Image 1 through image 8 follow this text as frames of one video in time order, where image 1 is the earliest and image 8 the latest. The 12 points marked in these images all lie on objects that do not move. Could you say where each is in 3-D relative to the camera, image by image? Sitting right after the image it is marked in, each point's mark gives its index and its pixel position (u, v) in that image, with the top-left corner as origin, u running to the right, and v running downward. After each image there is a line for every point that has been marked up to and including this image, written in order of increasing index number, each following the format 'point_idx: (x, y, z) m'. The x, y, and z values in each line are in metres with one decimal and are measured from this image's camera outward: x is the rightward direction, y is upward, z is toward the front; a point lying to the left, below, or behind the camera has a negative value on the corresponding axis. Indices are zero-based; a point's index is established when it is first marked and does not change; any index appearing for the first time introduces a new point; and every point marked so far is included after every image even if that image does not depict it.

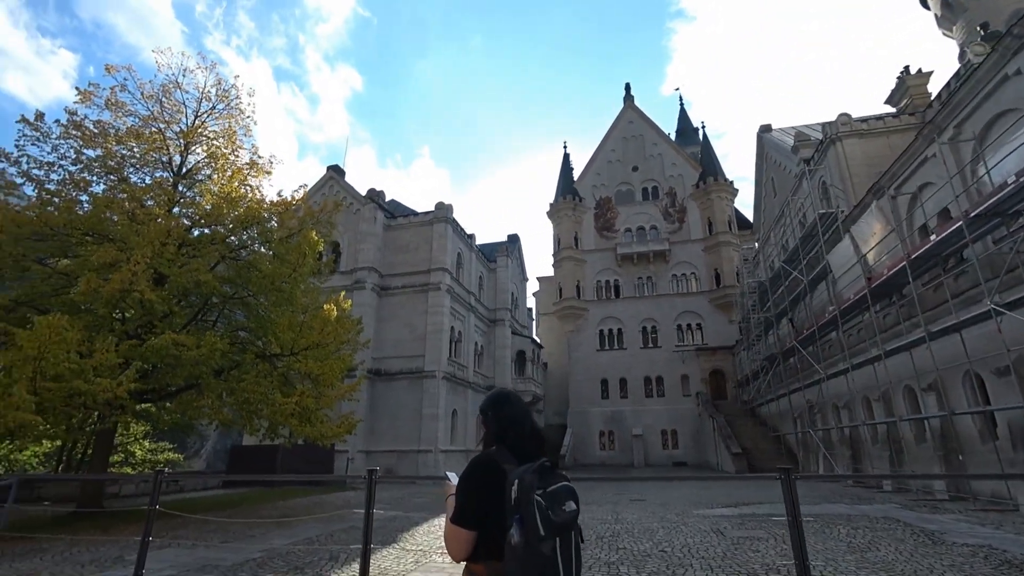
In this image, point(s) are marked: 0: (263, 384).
0: (-6.9, -2.7, +13.8) m
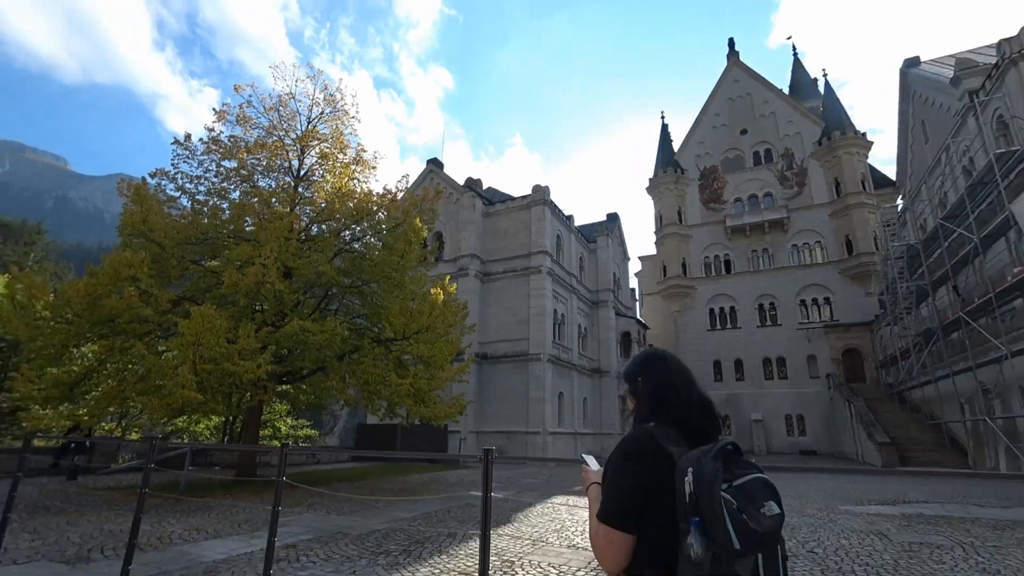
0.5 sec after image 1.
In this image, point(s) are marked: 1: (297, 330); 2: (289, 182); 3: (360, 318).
0: (-3.9, -2.3, +14.6) m
1: (-5.6, -1.1, +13.2) m
2: (-7.8, +3.7, +17.5) m
3: (-5.0, -1.0, +16.4) m
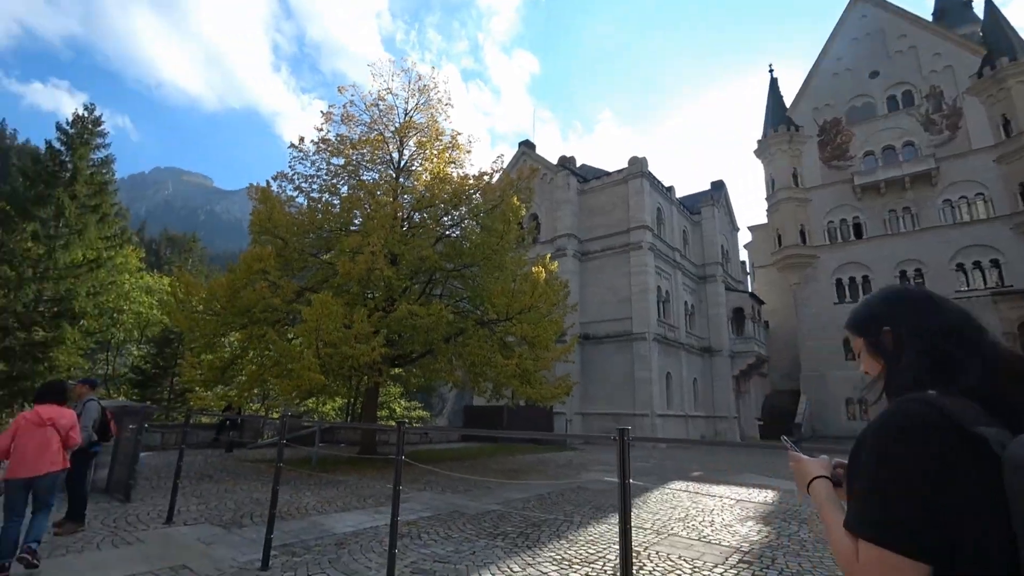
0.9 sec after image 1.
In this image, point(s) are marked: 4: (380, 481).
0: (-0.8, -1.8, +14.6) m
1: (-2.8, -0.7, +13.6) m
2: (-4.4, +4.2, +18.1) m
3: (-1.6, -0.4, +16.6) m
4: (-3.0, -4.4, +11.1) m
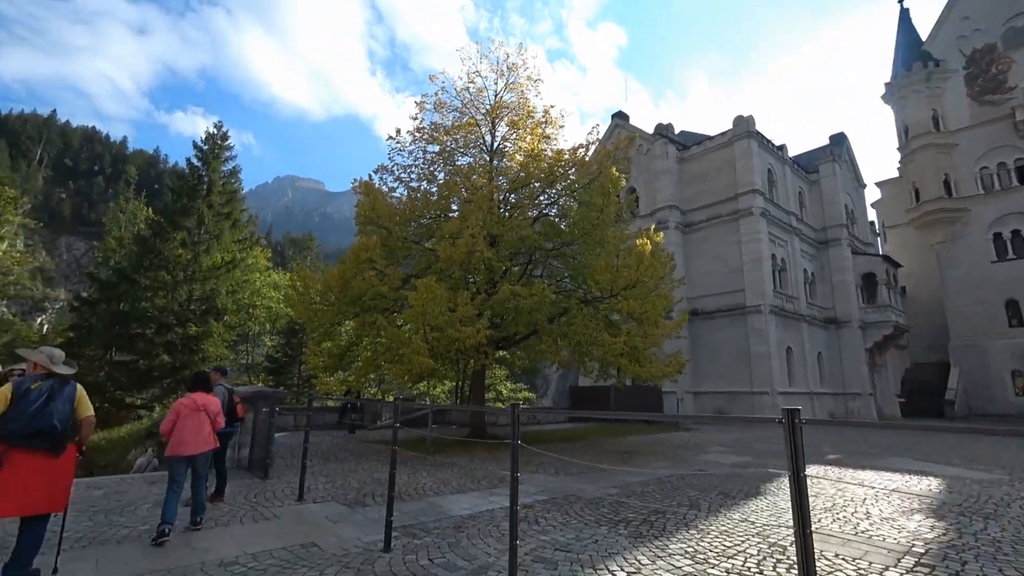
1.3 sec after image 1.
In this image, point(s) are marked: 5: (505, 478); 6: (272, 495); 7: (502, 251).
0: (+2.2, -1.1, +14.1) m
1: (-0.1, -0.2, +13.4) m
2: (-1.1, +4.8, +18.0) m
3: (+1.7, +0.3, +16.1) m
4: (-0.5, -4.0, +11.1) m
5: (-0.1, -3.6, +9.4) m
6: (-4.0, -3.4, +8.2) m
7: (-0.3, +1.1, +14.8) m
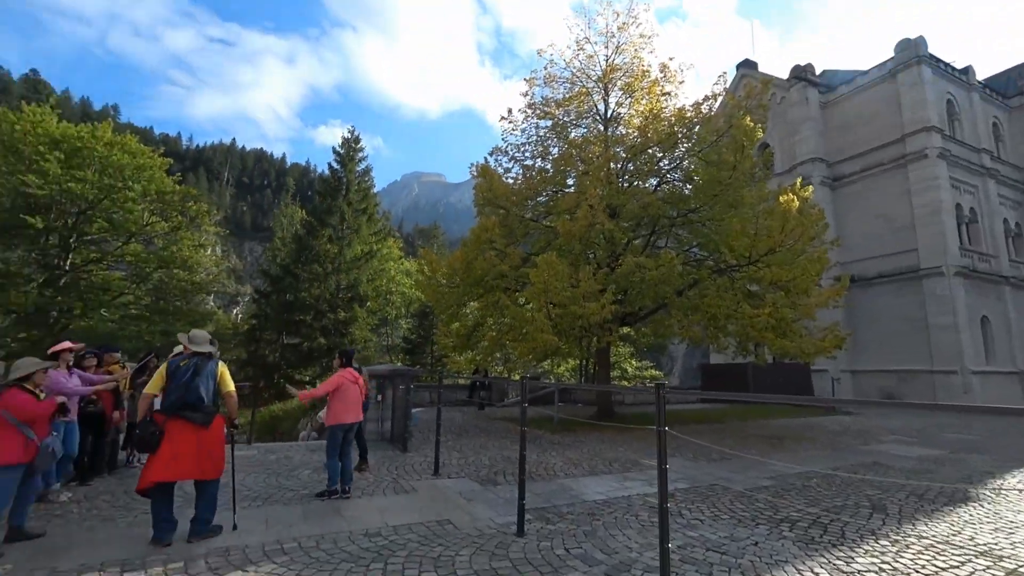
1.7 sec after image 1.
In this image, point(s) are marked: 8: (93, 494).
0: (+5.5, -0.3, +12.8) m
1: (+3.1, +0.5, +12.6) m
2: (+3.0, +5.7, +17.1) m
3: (+5.5, +1.2, +14.8) m
4: (+2.4, -3.4, +10.7) m
5: (+2.3, -3.1, +8.8) m
6: (-1.7, -3.1, +8.6) m
7: (+3.1, +1.9, +14.0) m
8: (-5.7, -2.8, +6.8) m
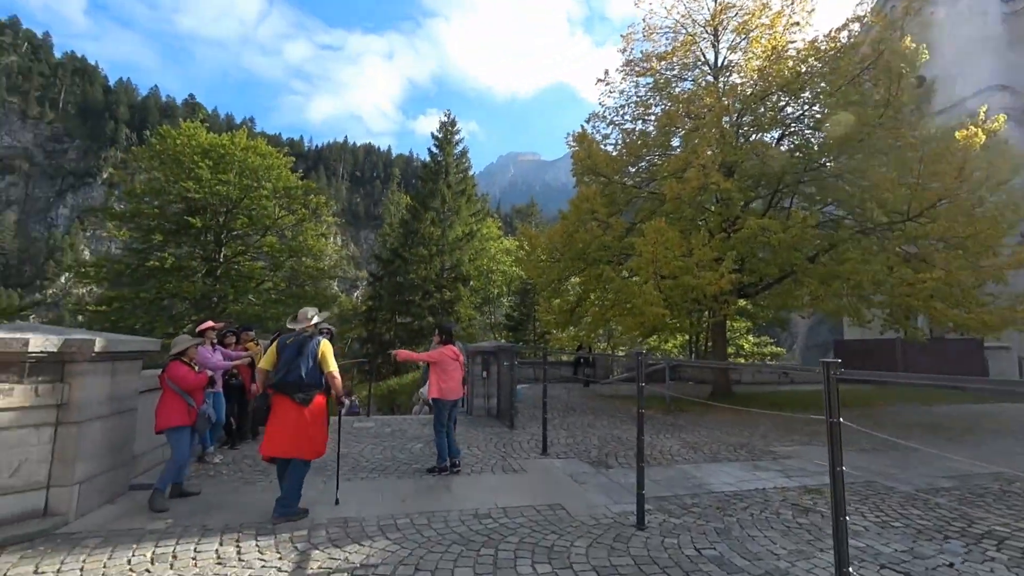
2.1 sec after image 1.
0: (+7.9, +0.5, +10.9) m
1: (+5.5, +1.3, +11.2) m
2: (+6.1, +6.7, +15.4) m
3: (+8.3, +2.1, +12.9) m
4: (+4.6, -2.7, +9.6) m
5: (+4.1, -2.6, +7.9) m
6: (+0.1, -2.7, +8.4) m
7: (+5.7, +2.7, +12.5) m
8: (-4.1, -2.6, +7.5) m
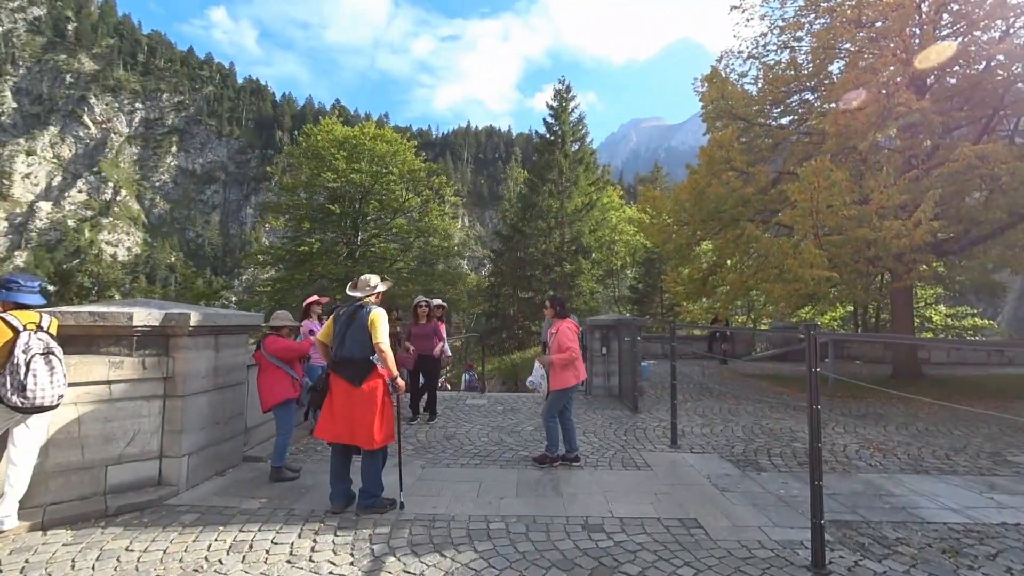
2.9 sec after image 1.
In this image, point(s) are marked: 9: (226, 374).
0: (+10.0, +1.4, +7.6) m
1: (+7.7, +2.1, +8.5) m
2: (+9.1, +7.7, +12.1) m
3: (+10.7, +3.1, +9.4) m
4: (+6.6, -2.0, +7.3) m
5: (+5.6, -2.0, +5.8) m
6: (+1.9, -2.1, +7.3) m
7: (+8.2, +3.6, +9.6) m
8: (-2.4, -2.2, +7.4) m
9: (-3.1, -1.0, +5.3) m
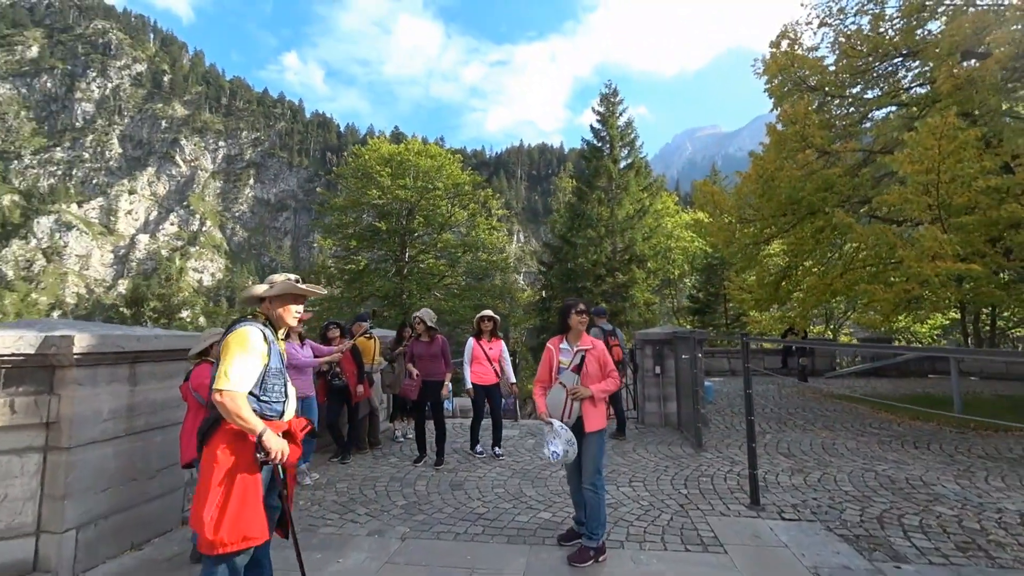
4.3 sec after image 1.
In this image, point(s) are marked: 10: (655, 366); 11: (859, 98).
0: (+10.2, +1.6, +5.1) m
1: (+8.0, +2.2, +6.2) m
2: (+9.6, +7.7, +9.8) m
3: (+11.1, +3.2, +6.8) m
4: (+6.8, -1.9, +5.1) m
5: (+5.7, -1.8, +3.6) m
6: (+2.2, -2.2, +5.5) m
7: (+8.5, +3.6, +7.3) m
8: (-2.1, -2.3, +6.1) m
9: (-3.1, -1.1, +4.1) m
10: (+2.7, -1.5, +9.5) m
11: (+7.6, +4.2, +10.8) m
